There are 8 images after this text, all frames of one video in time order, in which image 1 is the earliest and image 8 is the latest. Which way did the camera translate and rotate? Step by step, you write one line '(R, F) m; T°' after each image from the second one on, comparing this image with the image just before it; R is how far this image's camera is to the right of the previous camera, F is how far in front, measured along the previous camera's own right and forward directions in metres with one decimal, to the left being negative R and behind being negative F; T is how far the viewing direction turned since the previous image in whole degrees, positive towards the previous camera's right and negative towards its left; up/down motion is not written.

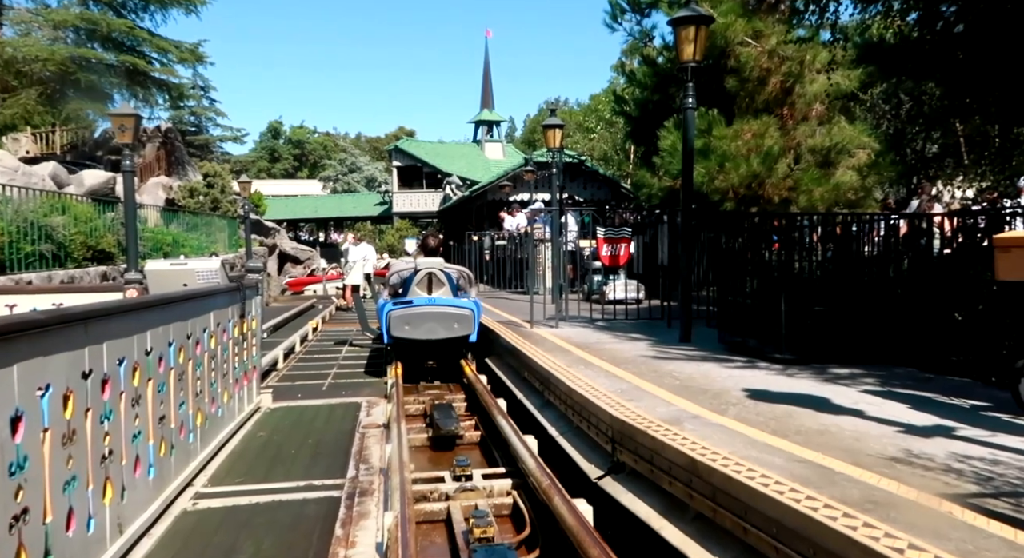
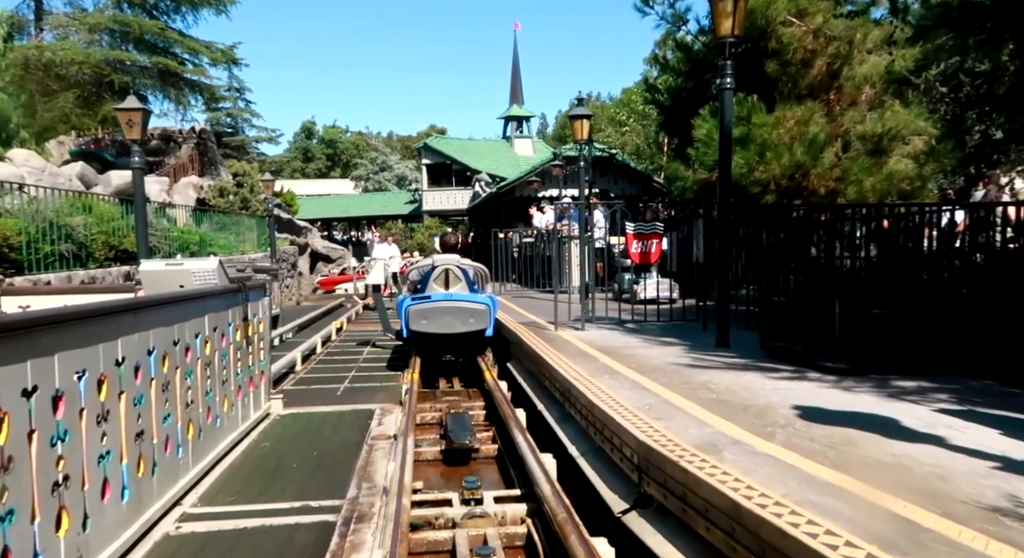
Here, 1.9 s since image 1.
(+0.1, +0.6) m; -3°
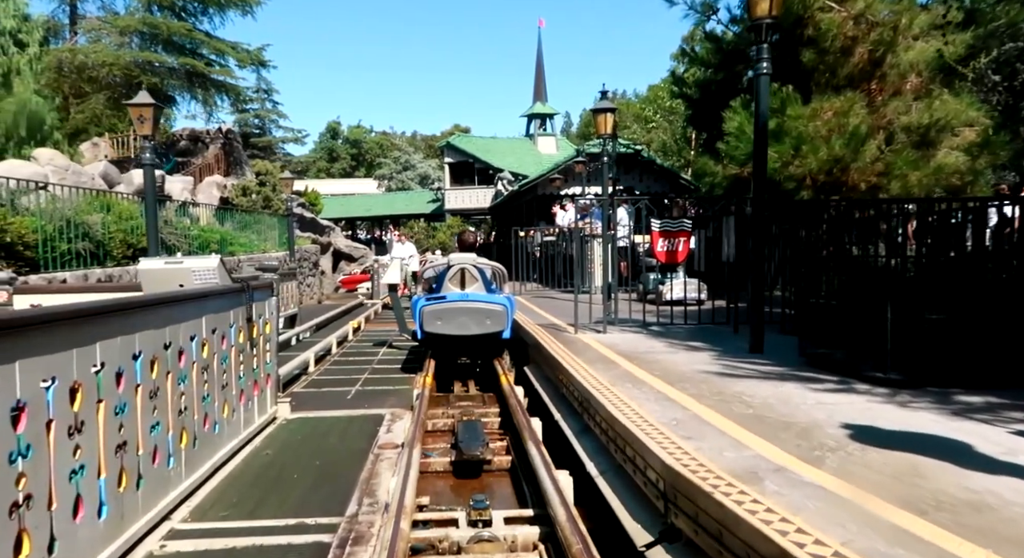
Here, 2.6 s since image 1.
(+0.1, +0.4) m; -2°
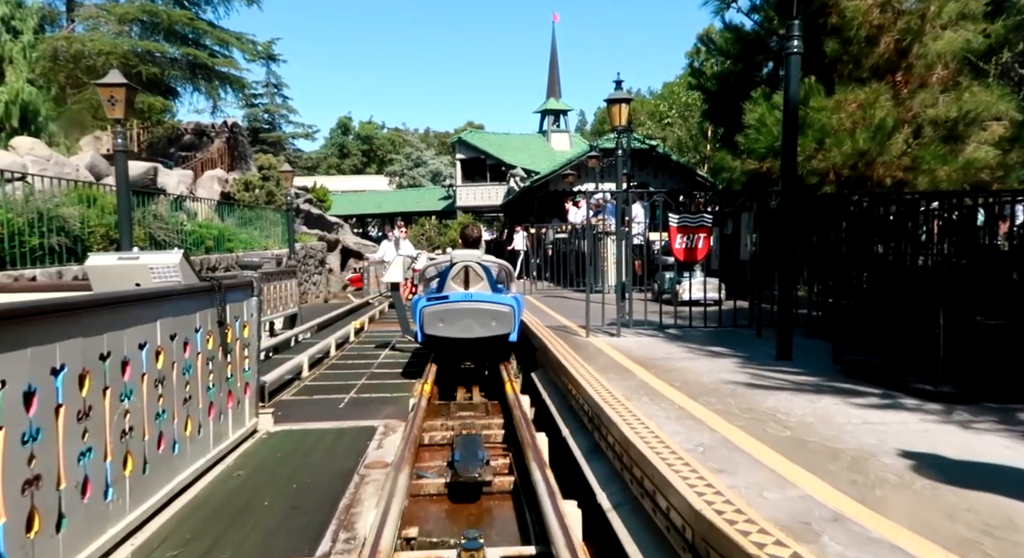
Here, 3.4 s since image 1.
(+0.1, +0.6) m; -1°
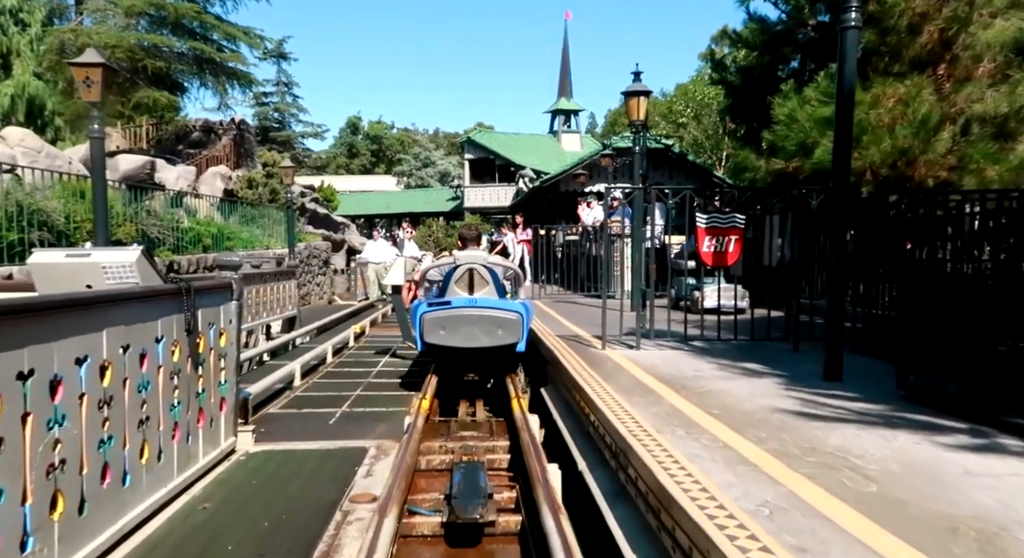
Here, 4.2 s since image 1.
(0.0, +0.7) m; -1°
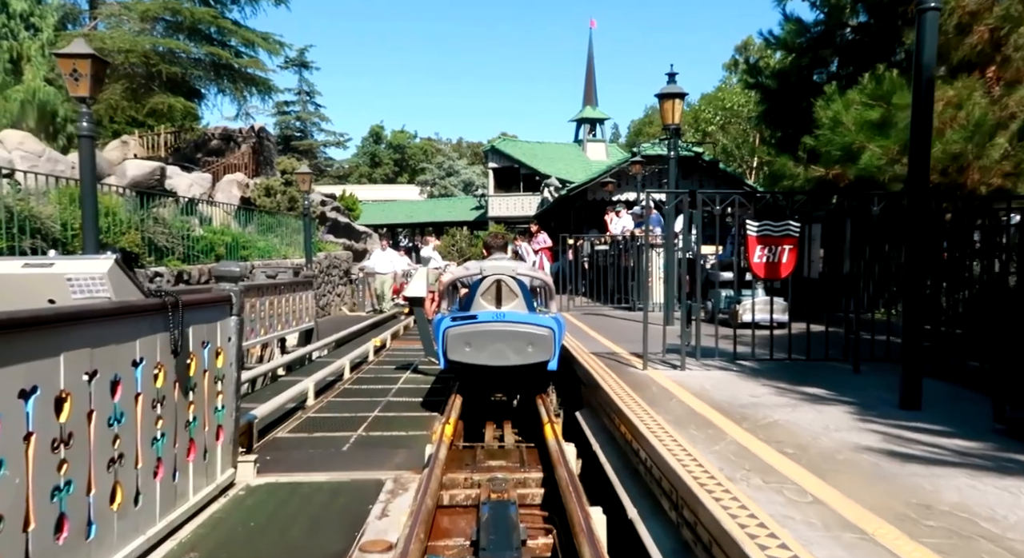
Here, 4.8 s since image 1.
(-0.1, +0.6) m; -2°
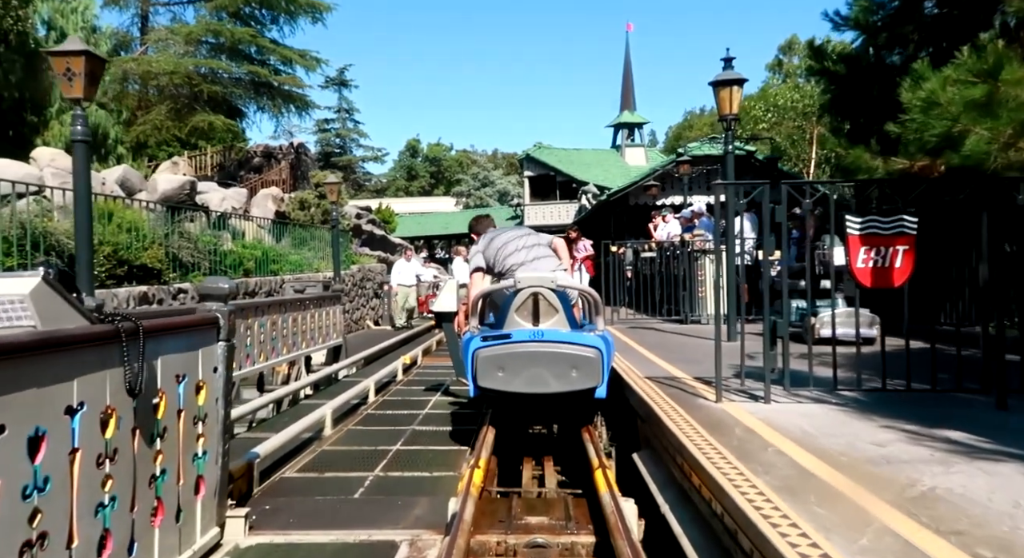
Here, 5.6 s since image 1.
(0.0, +1.0) m; -3°
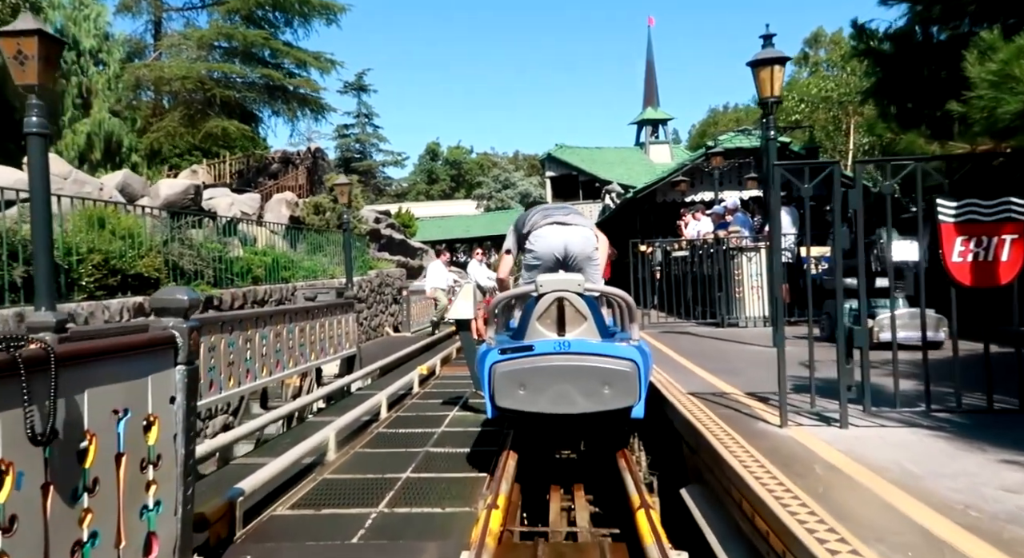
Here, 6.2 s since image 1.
(0.0, +0.8) m; -2°
